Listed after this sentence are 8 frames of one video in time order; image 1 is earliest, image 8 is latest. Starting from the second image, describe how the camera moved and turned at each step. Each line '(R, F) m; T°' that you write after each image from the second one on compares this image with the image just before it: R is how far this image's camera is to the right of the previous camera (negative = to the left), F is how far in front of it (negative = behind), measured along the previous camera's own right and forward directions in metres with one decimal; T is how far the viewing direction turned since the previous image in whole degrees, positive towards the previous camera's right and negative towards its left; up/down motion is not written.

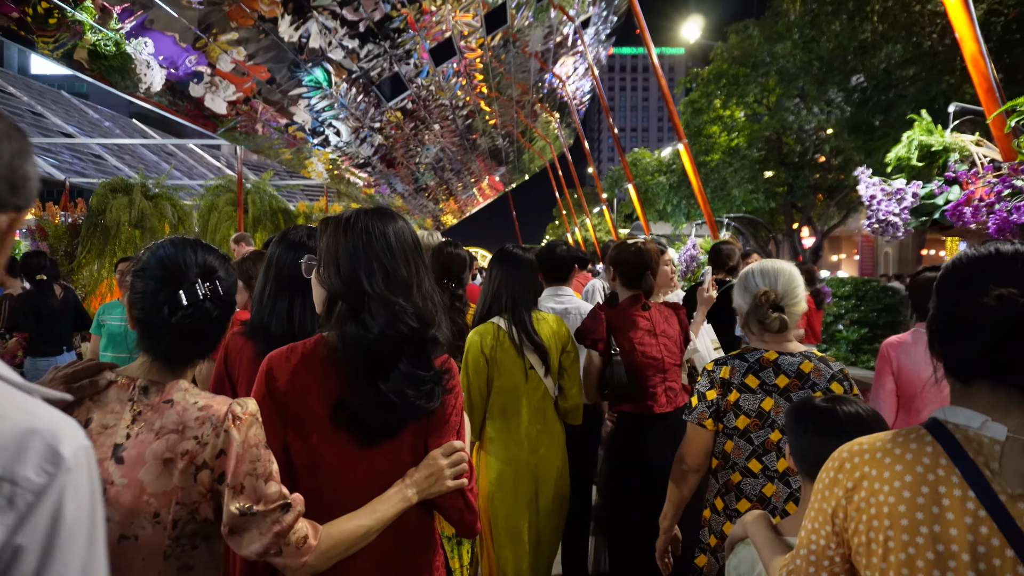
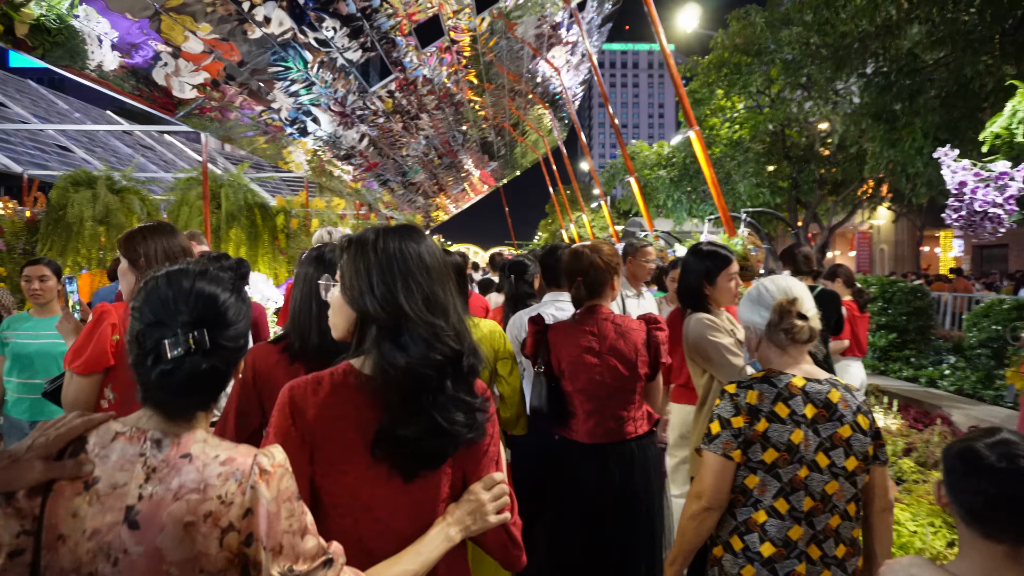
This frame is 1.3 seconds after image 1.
(0.0, +0.6) m; +1°
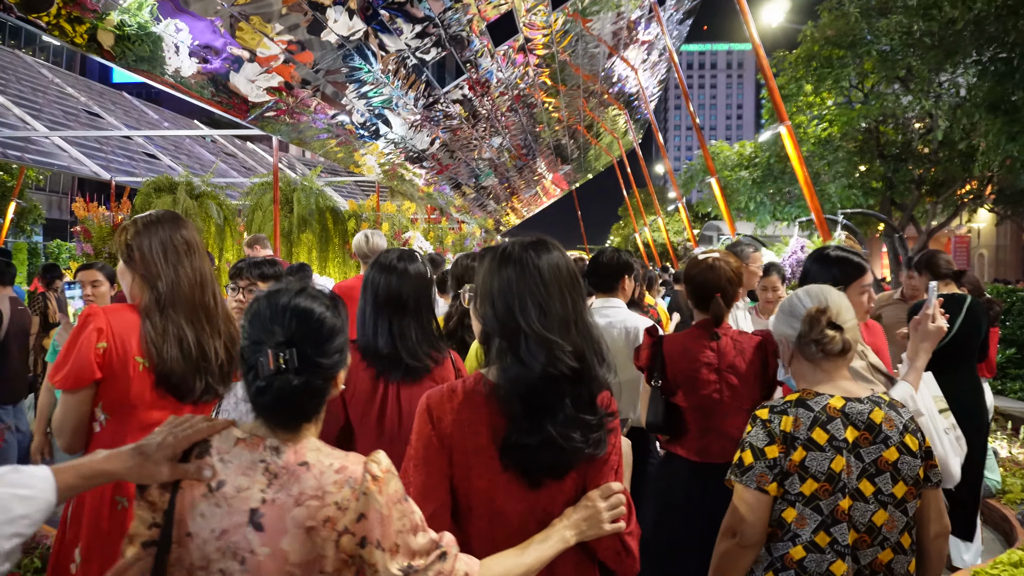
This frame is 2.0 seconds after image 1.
(0.0, +0.3) m; -6°
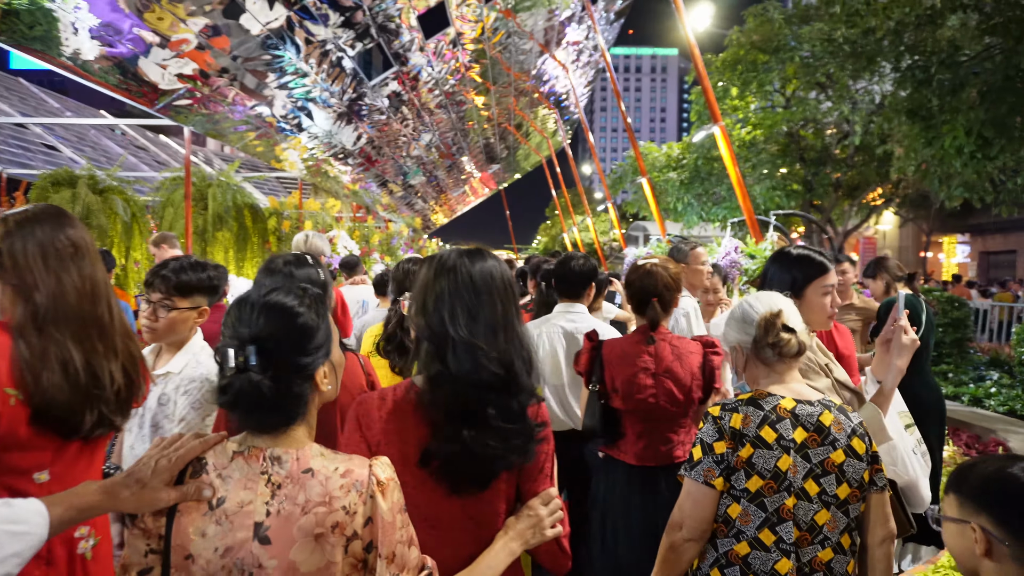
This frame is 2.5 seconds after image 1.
(0.0, +0.2) m; +6°
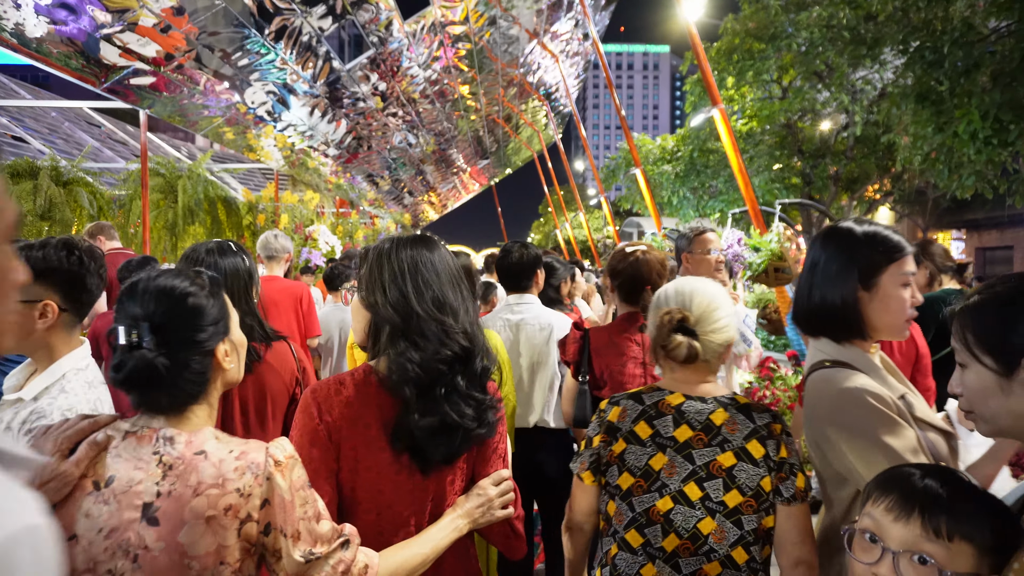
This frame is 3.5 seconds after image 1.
(+0.1, +0.4) m; +1°
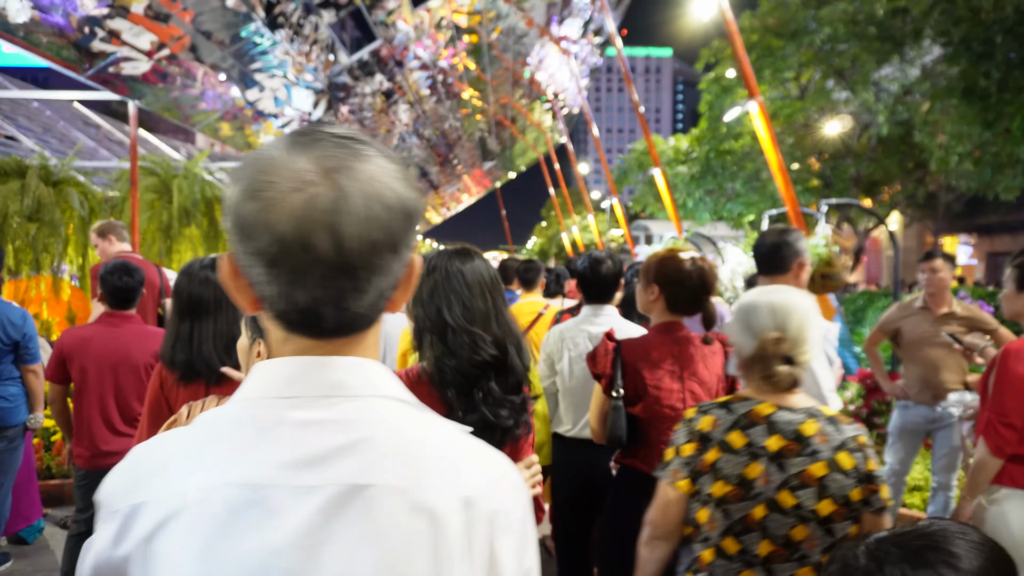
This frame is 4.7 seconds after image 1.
(-0.1, +0.4) m; 0°
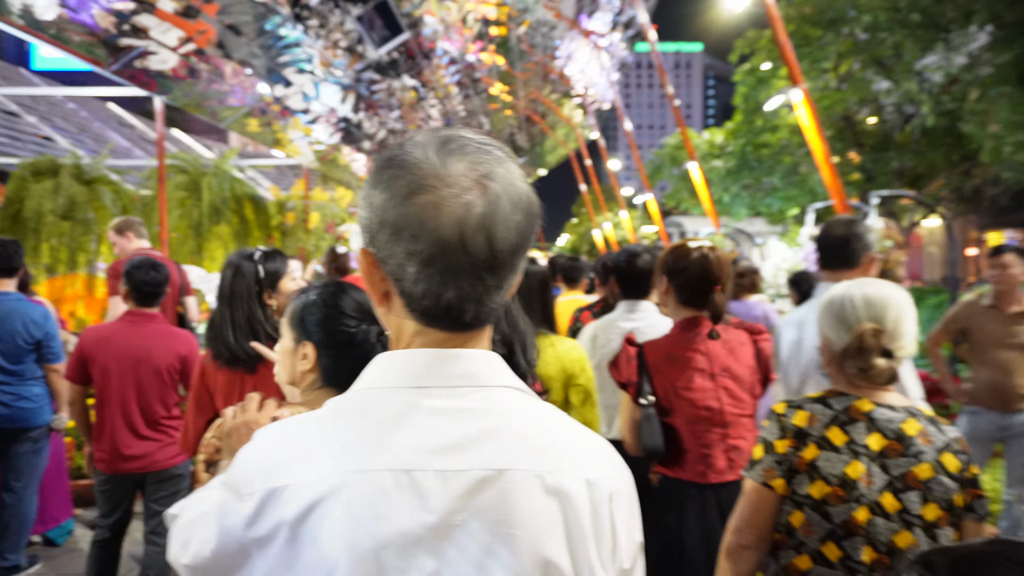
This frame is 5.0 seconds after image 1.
(0.0, +0.2) m; -2°
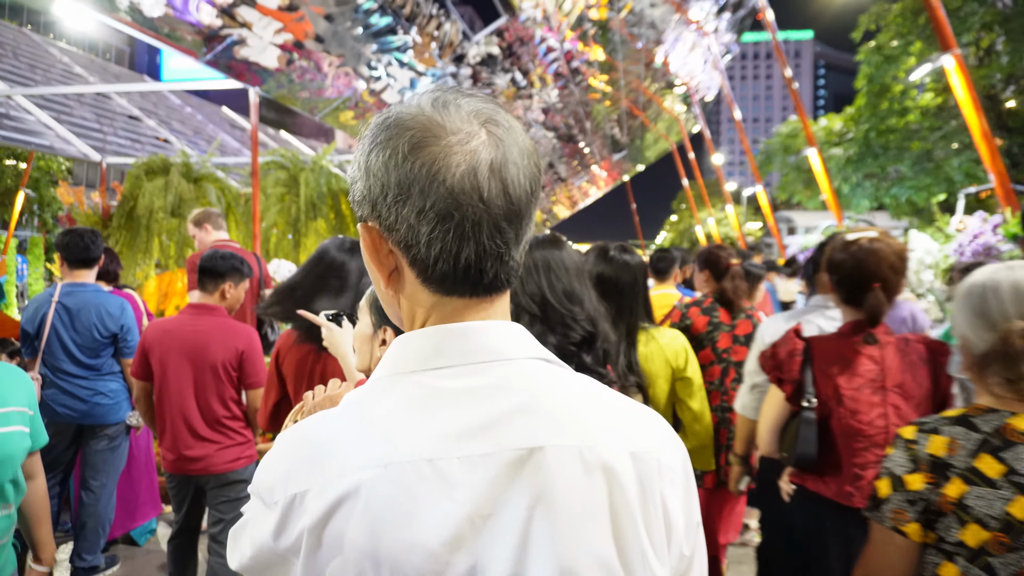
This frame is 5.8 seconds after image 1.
(0.0, +0.4) m; -8°
